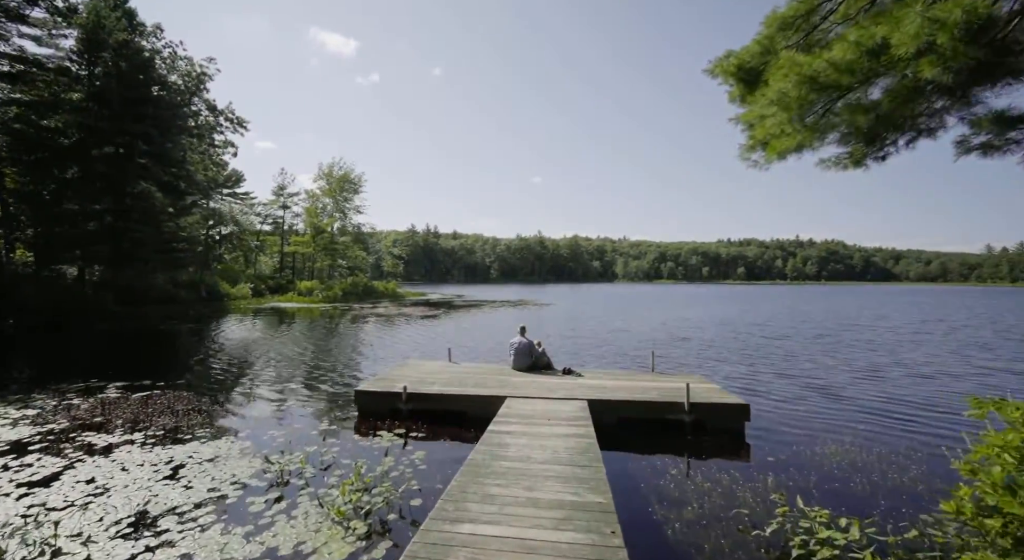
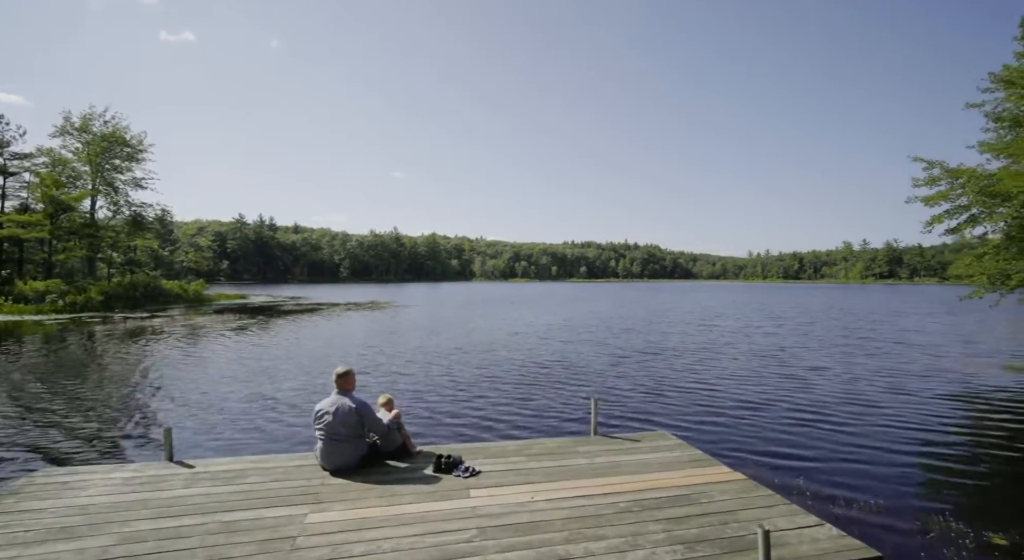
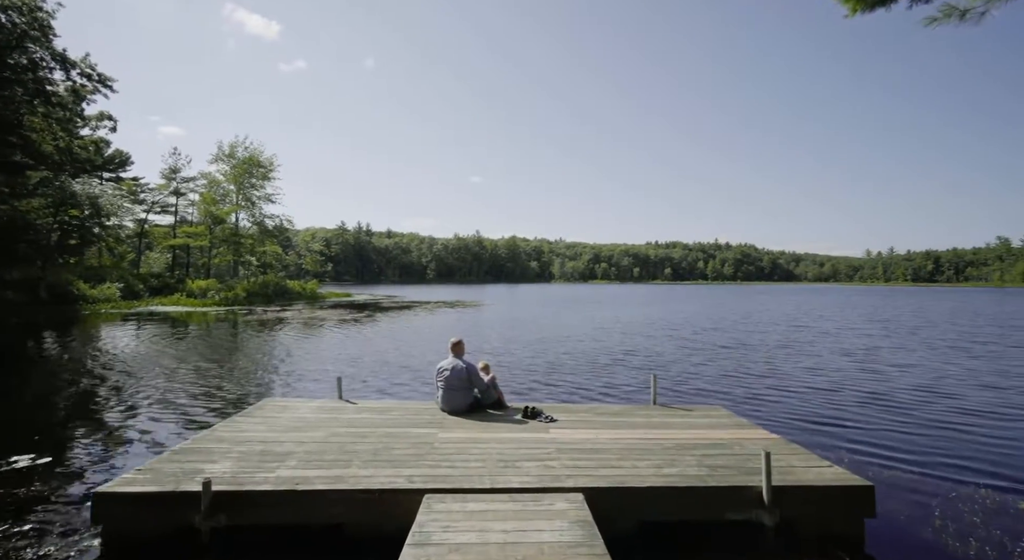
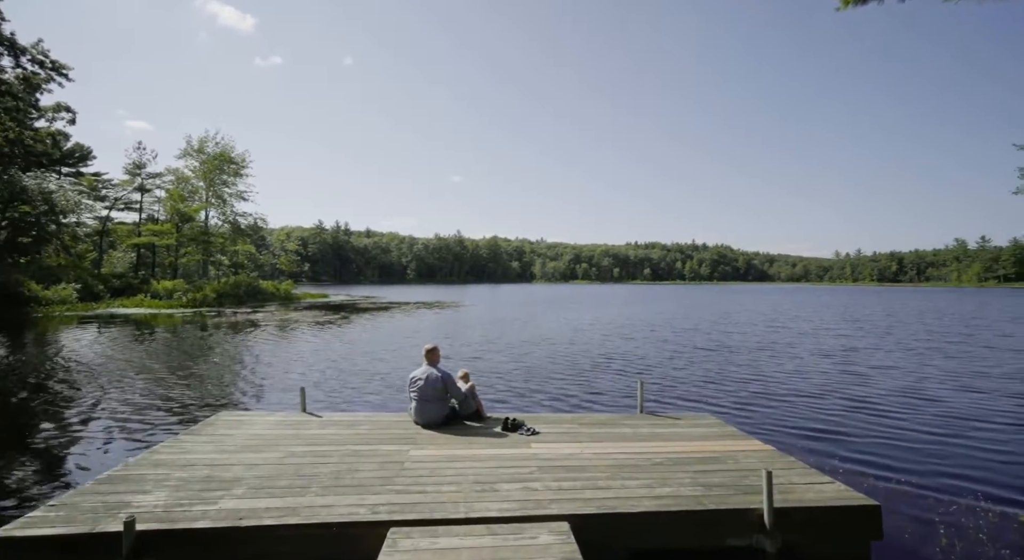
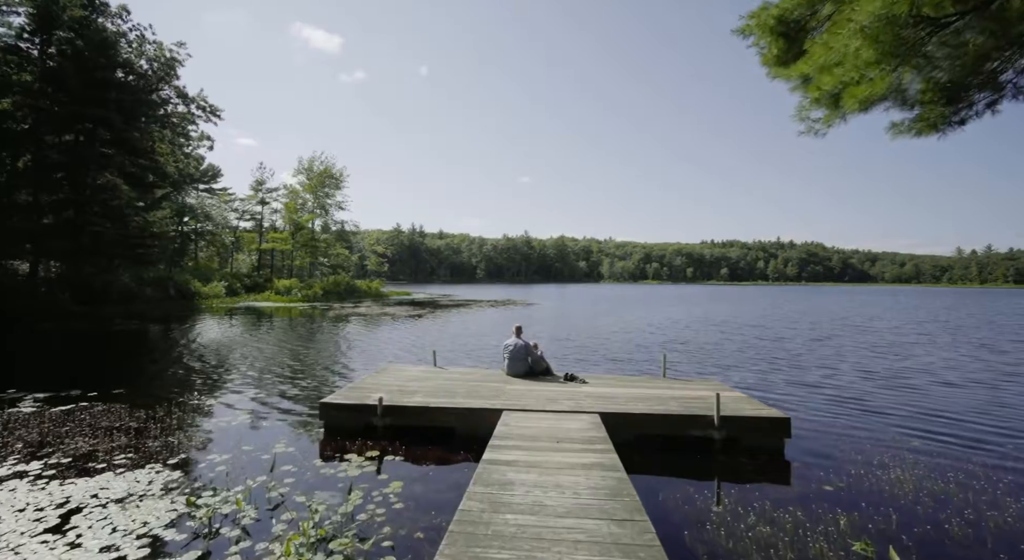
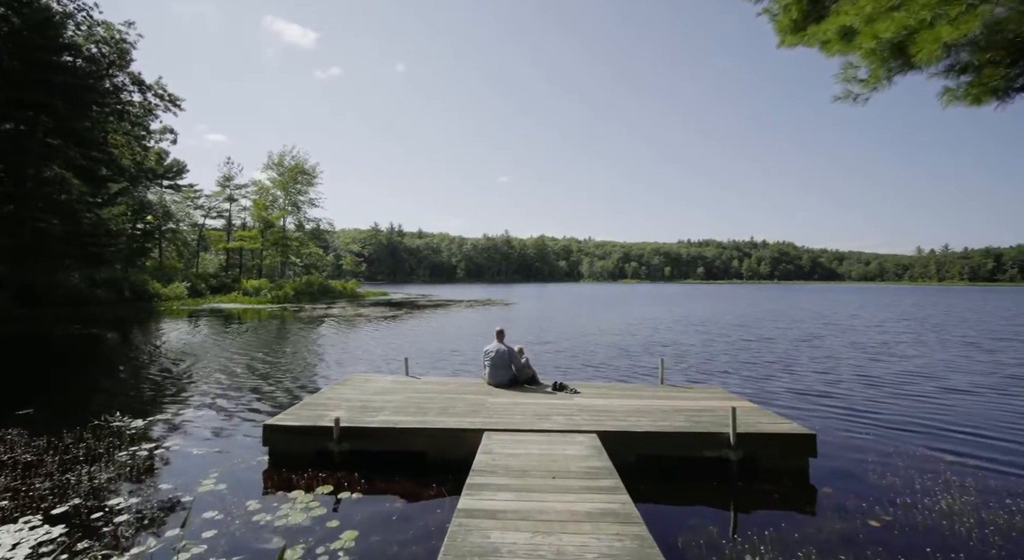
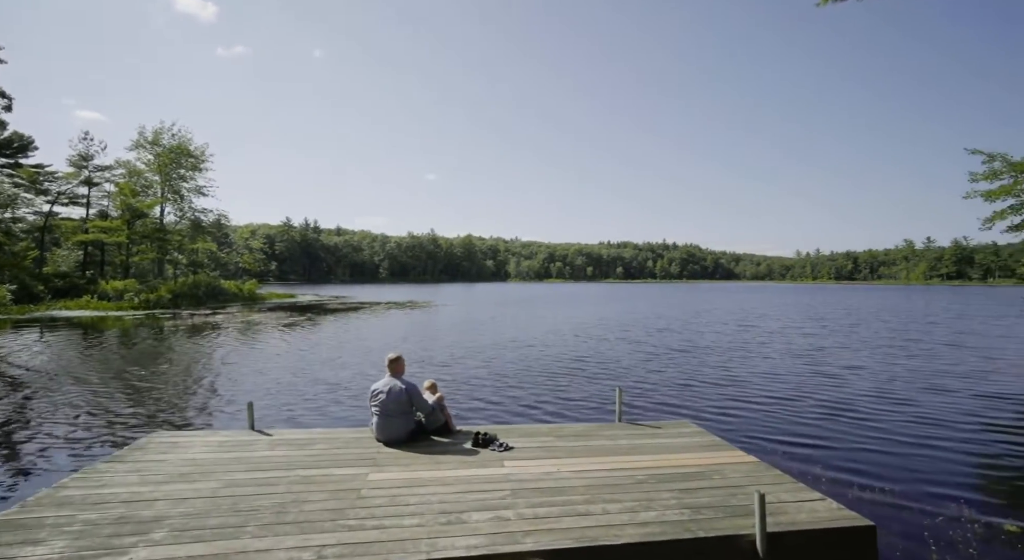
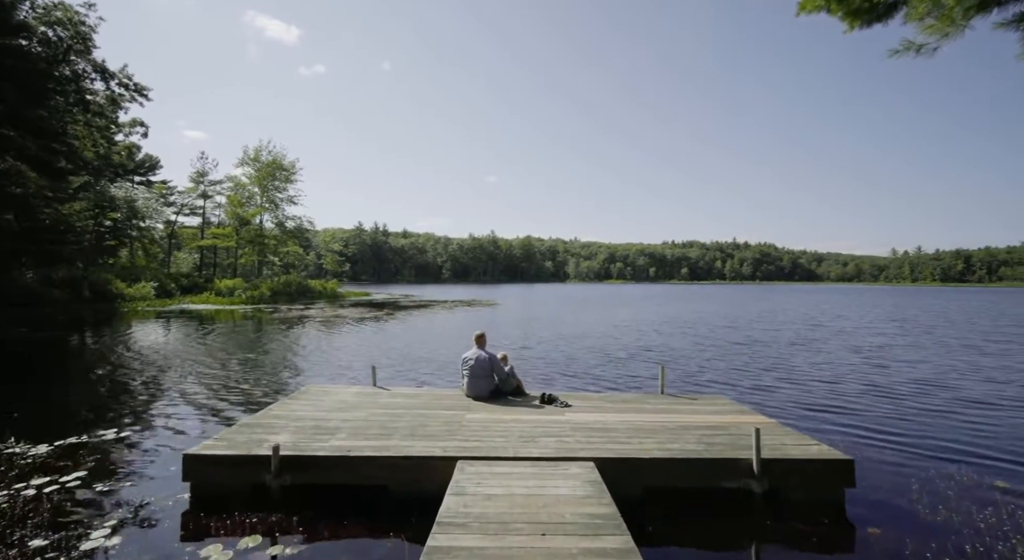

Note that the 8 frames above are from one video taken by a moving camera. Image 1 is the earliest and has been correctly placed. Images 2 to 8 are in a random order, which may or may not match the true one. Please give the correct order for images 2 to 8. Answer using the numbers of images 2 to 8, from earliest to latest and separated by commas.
5, 6, 8, 3, 4, 7, 2
